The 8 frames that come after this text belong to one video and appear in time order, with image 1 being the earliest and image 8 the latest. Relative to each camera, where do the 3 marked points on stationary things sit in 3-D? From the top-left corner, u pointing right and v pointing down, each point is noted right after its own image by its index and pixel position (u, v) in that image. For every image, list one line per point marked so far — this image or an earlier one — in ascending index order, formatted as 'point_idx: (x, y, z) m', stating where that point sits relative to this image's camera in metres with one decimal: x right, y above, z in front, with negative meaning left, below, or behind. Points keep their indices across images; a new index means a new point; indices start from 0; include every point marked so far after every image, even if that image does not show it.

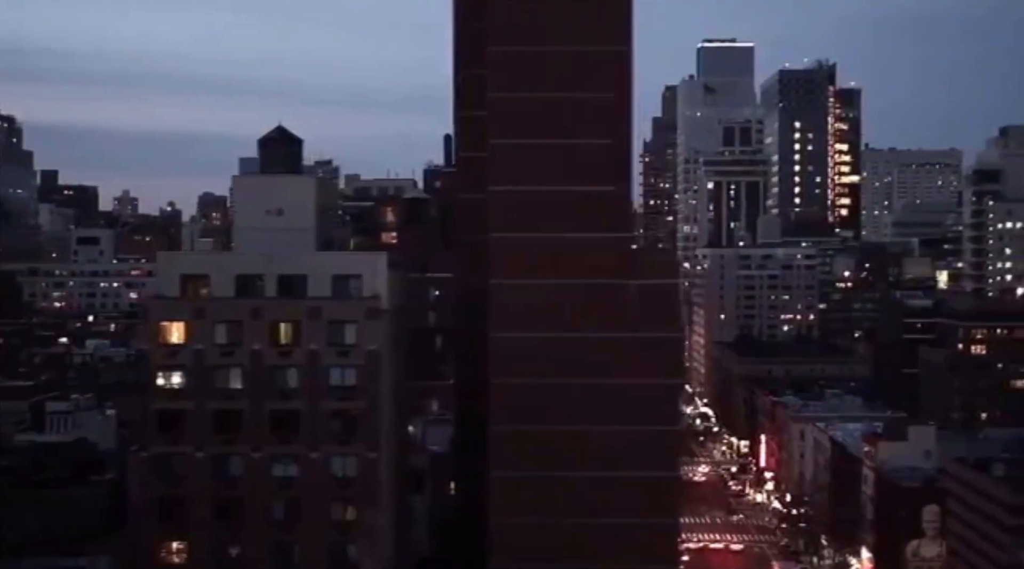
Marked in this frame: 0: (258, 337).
0: (-2.4, -0.5, +9.8) m
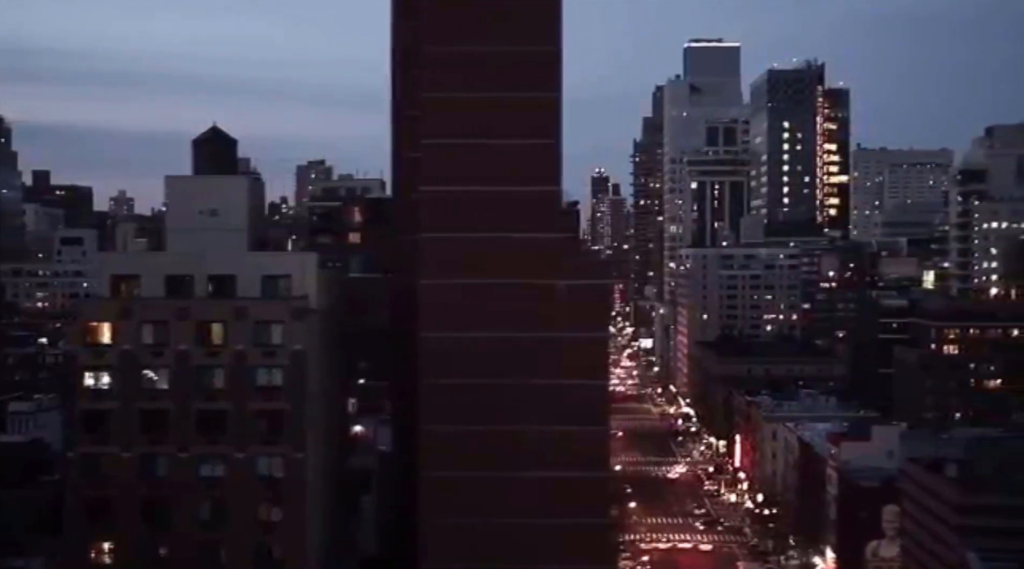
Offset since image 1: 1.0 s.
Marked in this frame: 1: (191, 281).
0: (-2.9, -0.5, +9.8) m
1: (-3.0, 0.0, +10.1) m
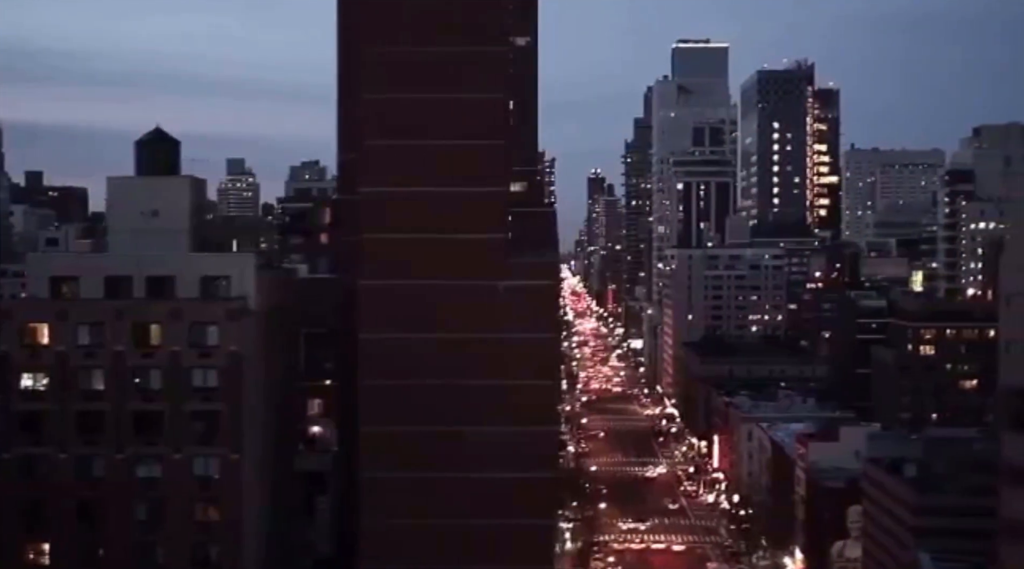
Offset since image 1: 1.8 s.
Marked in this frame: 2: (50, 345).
0: (-3.4, -0.5, +9.8) m
1: (-3.5, 0.0, +10.2) m
2: (-3.9, -0.5, +9.3) m
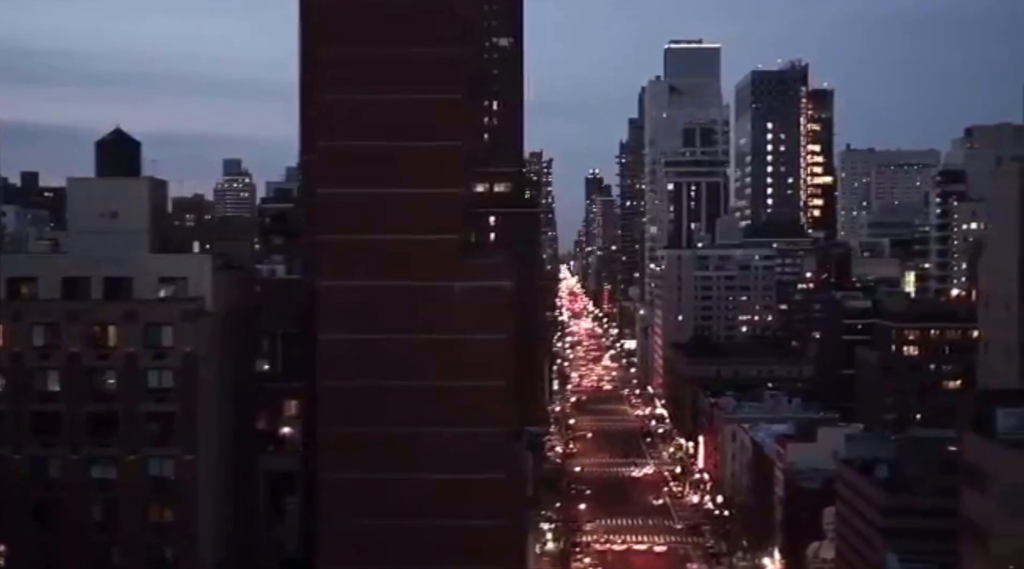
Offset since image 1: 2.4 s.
0: (-3.8, -0.5, +9.8) m
1: (-3.8, 0.0, +10.2) m
2: (-4.2, -0.5, +9.3) m
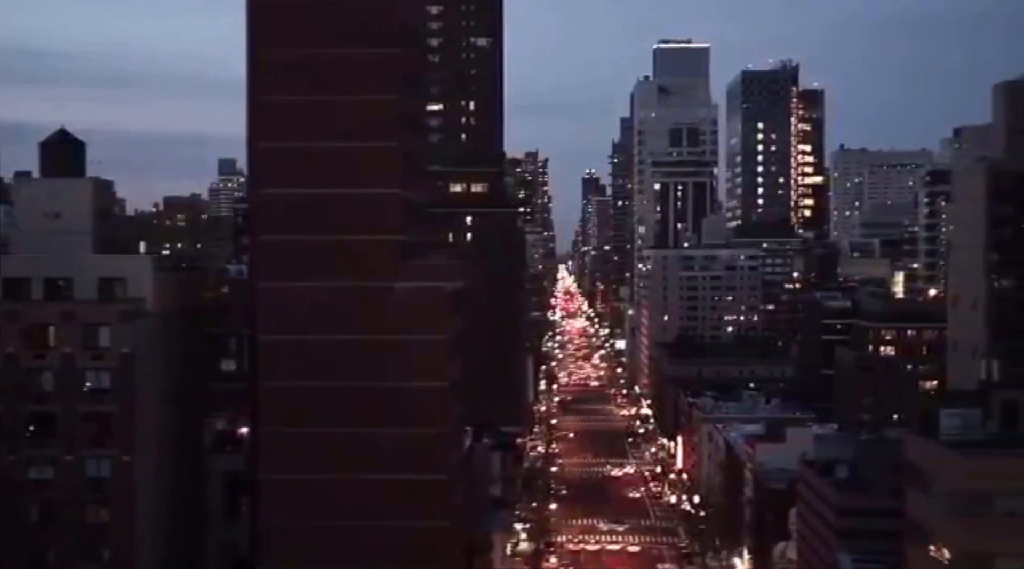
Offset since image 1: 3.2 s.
0: (-4.3, -0.5, +9.8) m
1: (-4.3, 0.0, +10.2) m
2: (-4.7, -0.5, +9.4) m
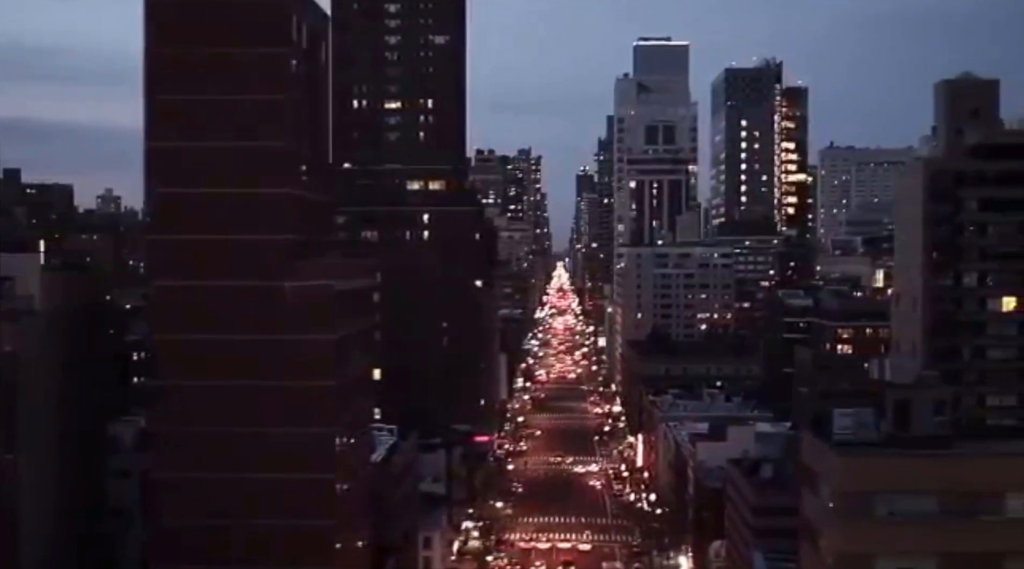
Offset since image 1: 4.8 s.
0: (-5.2, -0.5, +9.8) m
1: (-5.2, 0.0, +10.2) m
2: (-5.6, -0.5, +9.4) m
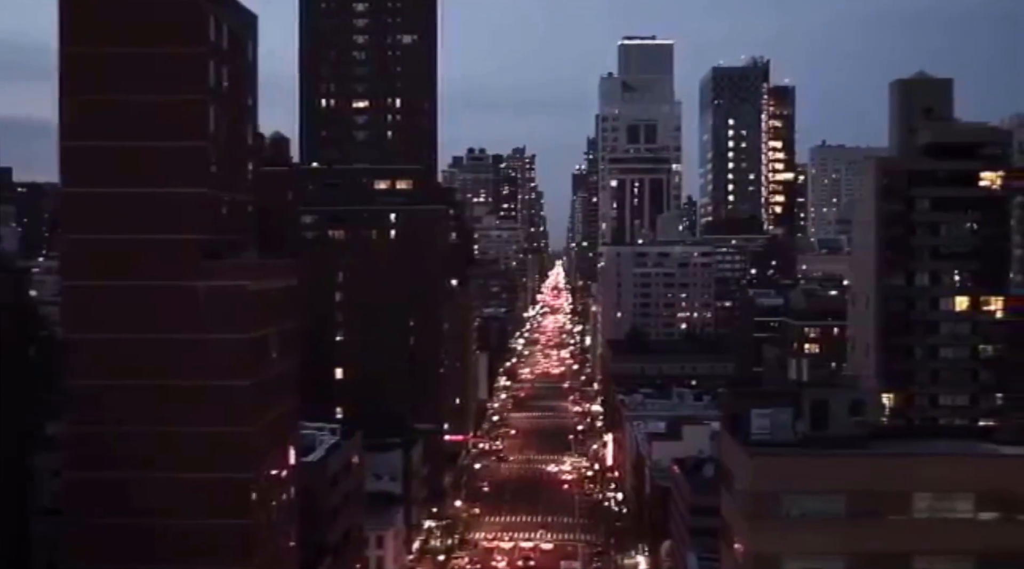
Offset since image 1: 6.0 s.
0: (-5.9, -0.5, +9.8) m
1: (-6.0, 0.0, +10.2) m
2: (-6.4, -0.5, +9.4) m
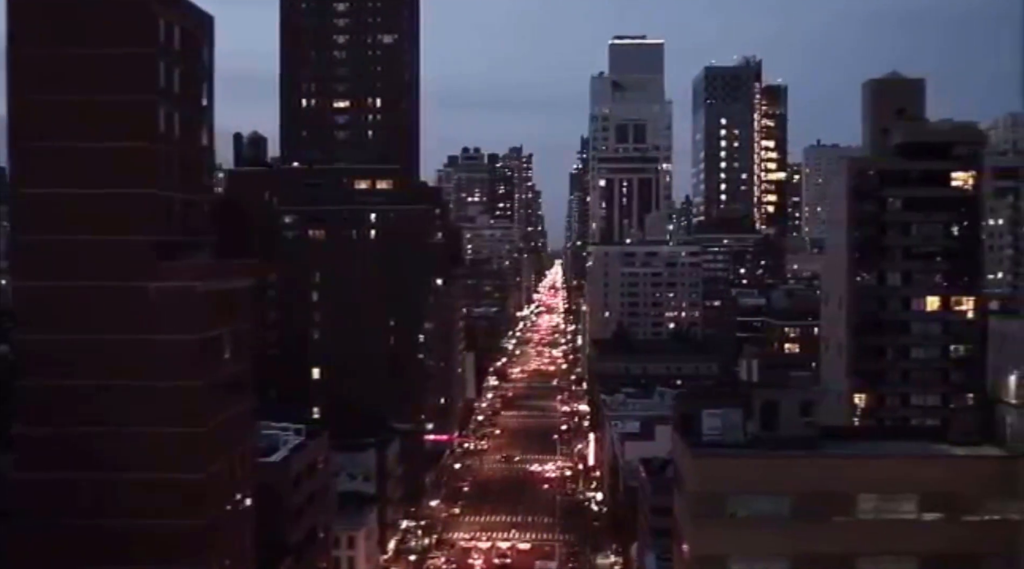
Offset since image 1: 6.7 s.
0: (-6.3, -0.5, +9.8) m
1: (-6.4, 0.0, +10.2) m
2: (-6.8, -0.5, +9.4) m
